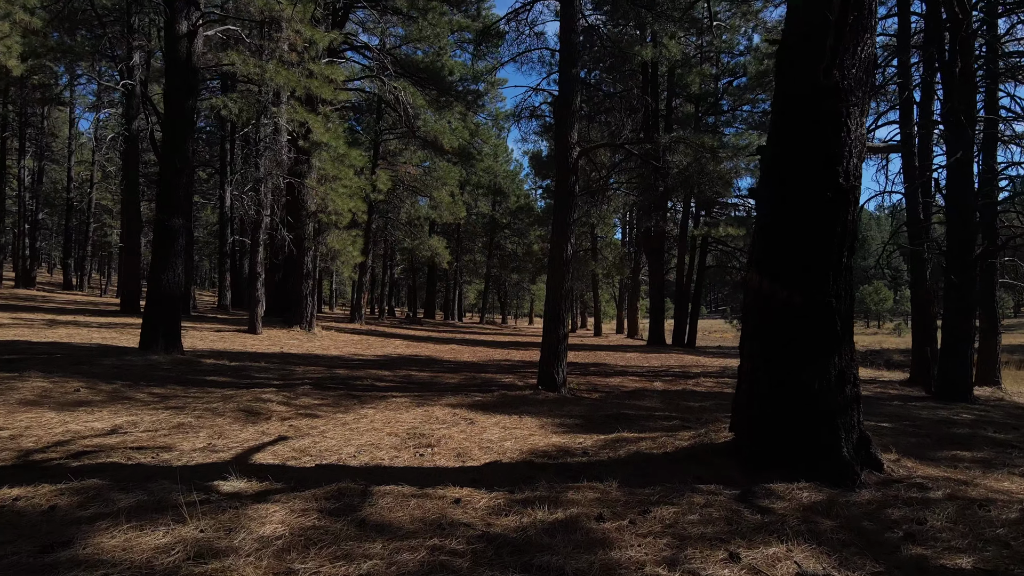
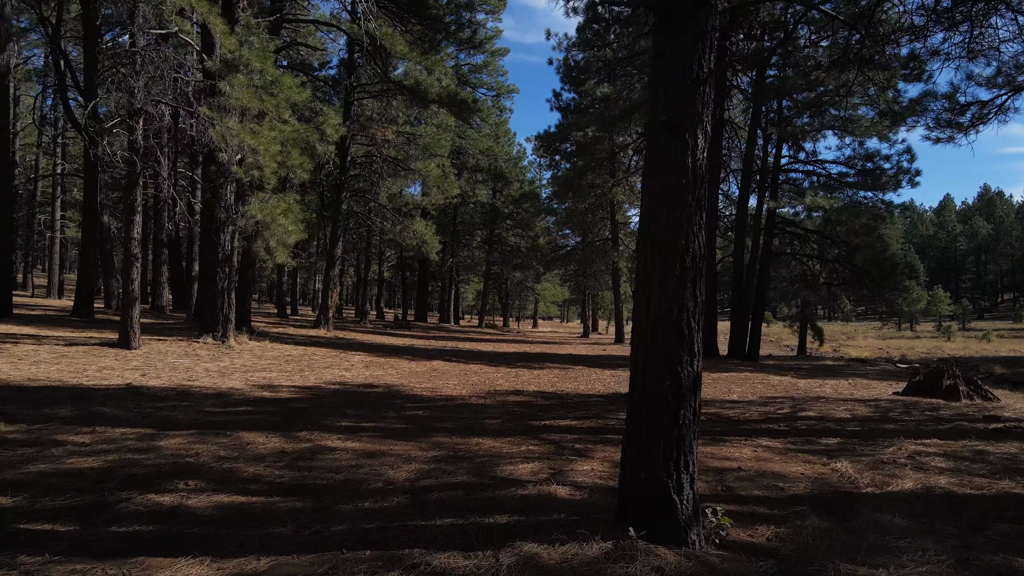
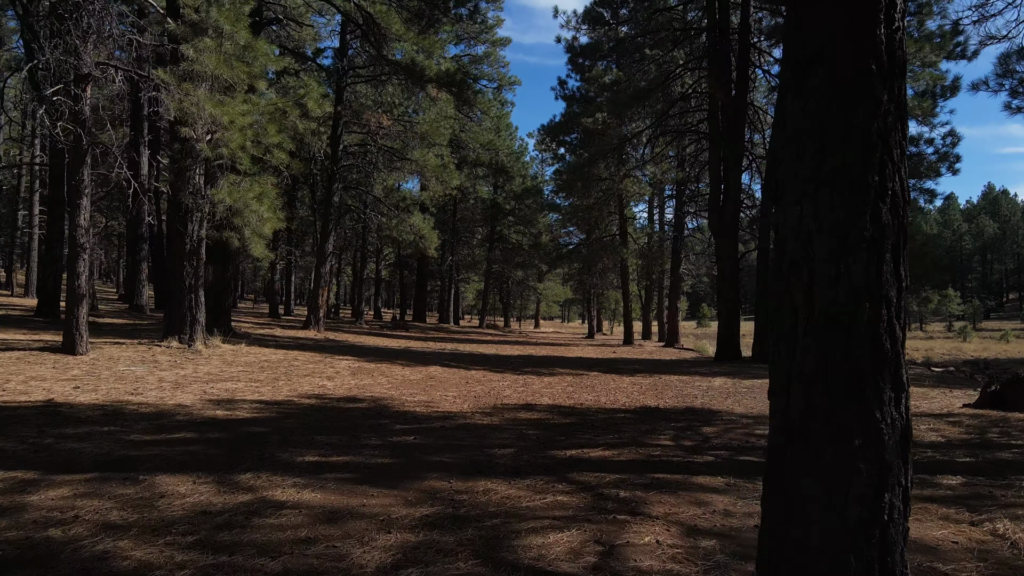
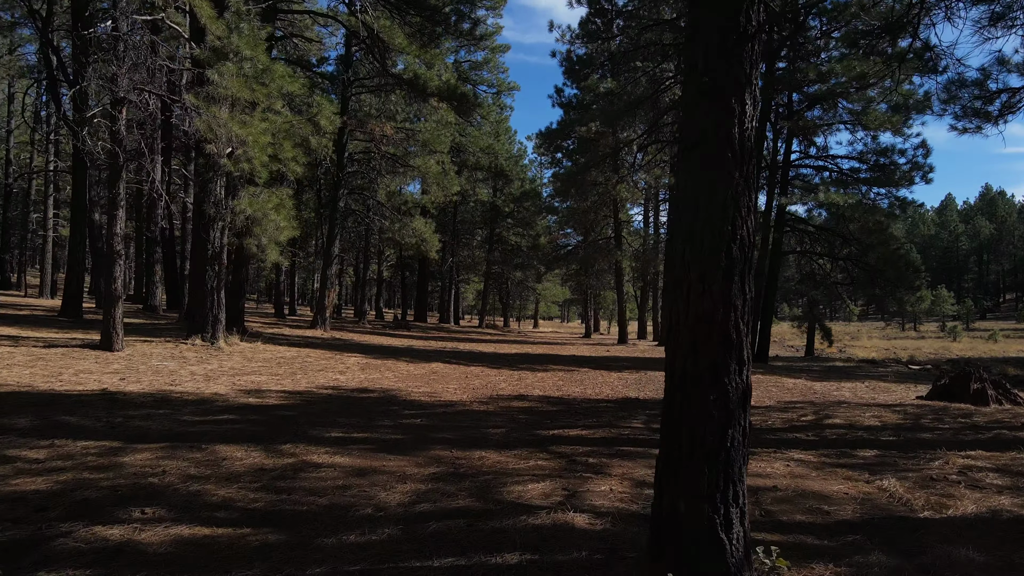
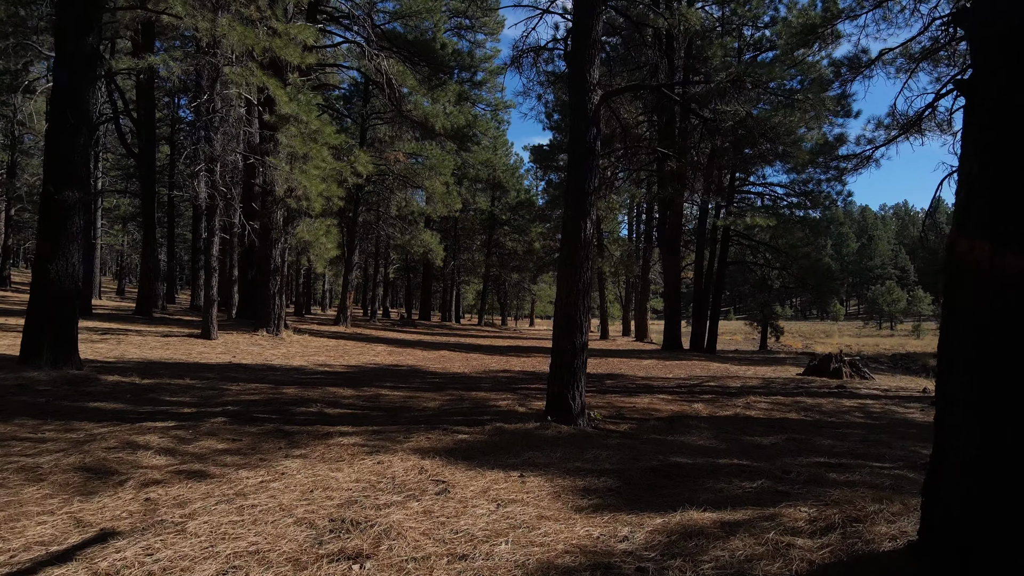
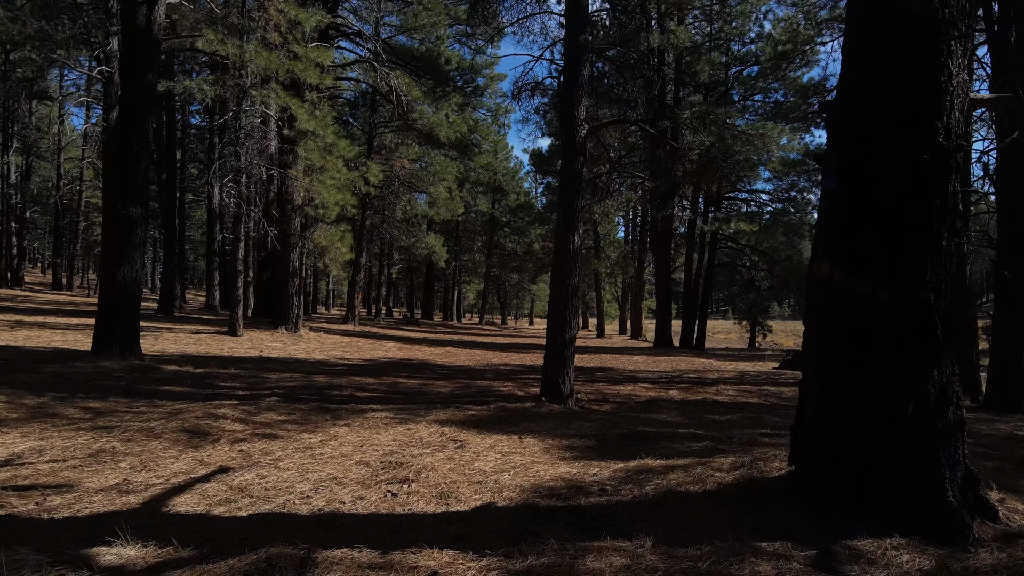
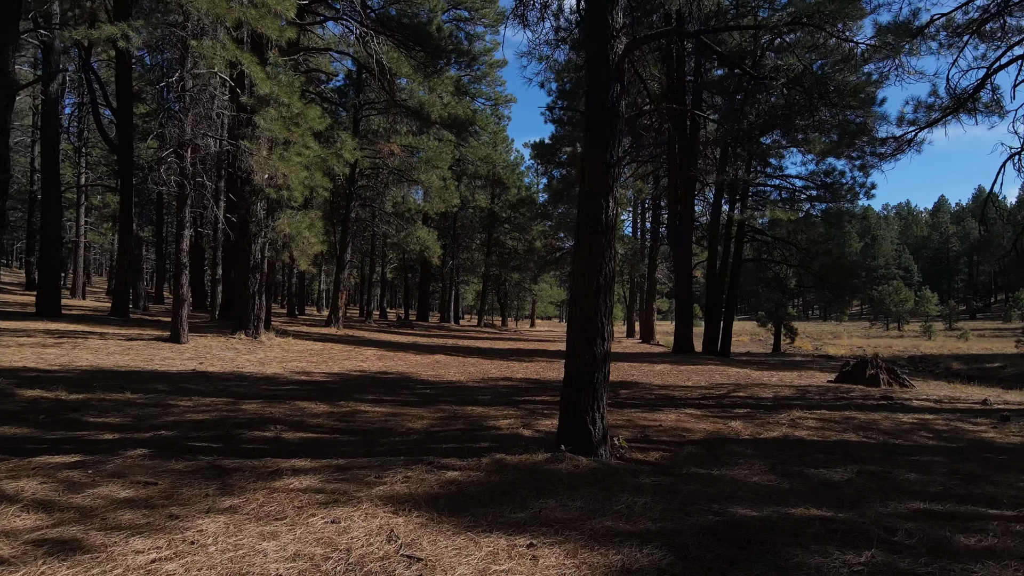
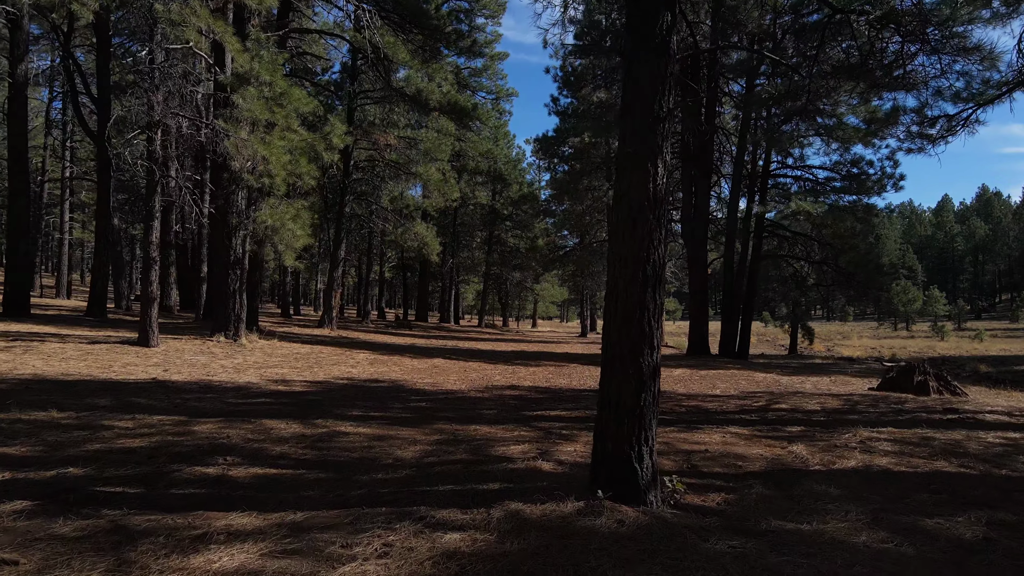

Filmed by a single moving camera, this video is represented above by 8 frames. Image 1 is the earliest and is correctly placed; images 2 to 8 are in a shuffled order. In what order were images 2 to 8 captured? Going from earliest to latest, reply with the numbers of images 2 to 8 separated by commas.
6, 5, 7, 8, 2, 4, 3
